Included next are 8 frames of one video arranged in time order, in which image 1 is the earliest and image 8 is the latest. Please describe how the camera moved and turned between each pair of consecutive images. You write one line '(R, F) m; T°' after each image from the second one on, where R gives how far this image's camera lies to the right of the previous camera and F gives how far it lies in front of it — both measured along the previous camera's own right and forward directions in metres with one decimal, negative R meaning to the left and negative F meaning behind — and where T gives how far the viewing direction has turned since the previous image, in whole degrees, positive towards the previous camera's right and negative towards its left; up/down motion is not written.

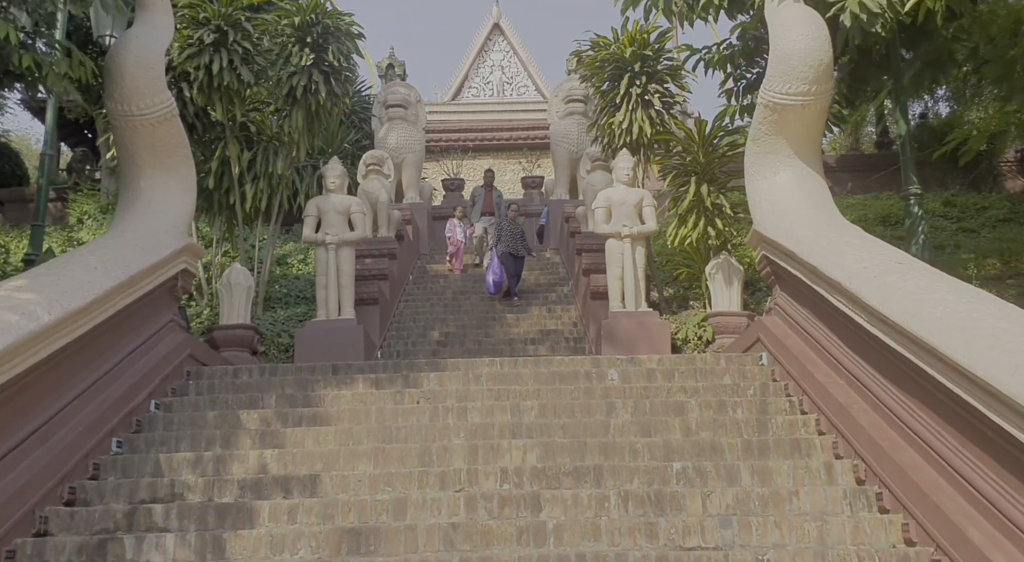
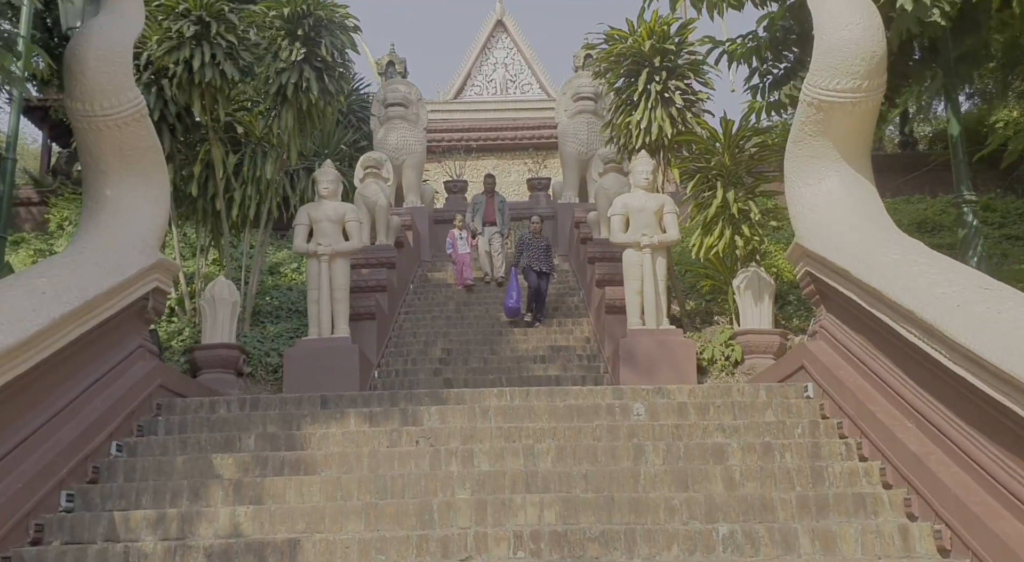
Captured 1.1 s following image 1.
(-0.1, +0.8) m; 0°
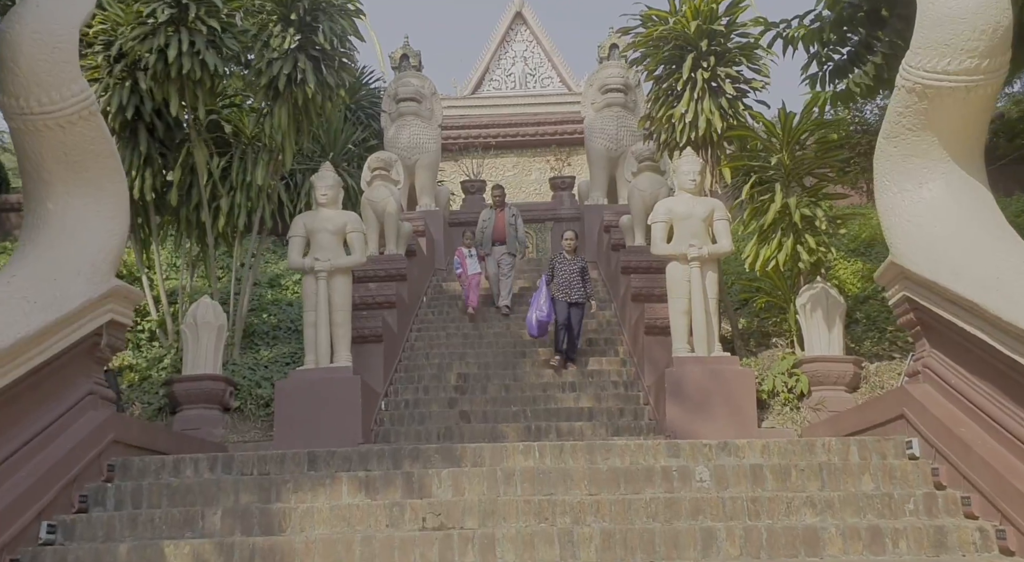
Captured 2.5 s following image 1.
(-0.1, +1.2) m; -1°
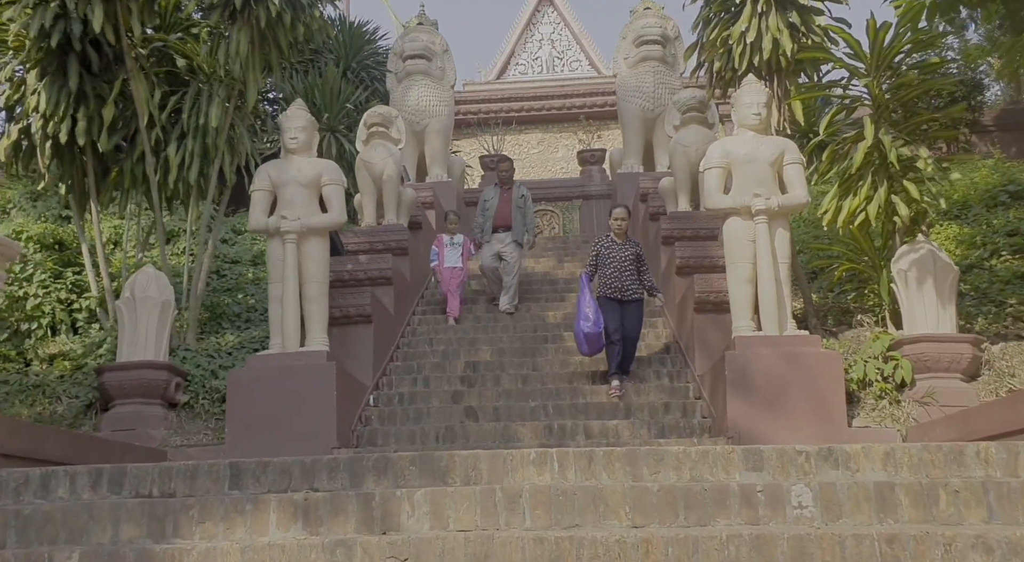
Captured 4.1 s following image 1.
(+0.1, +1.6) m; -2°
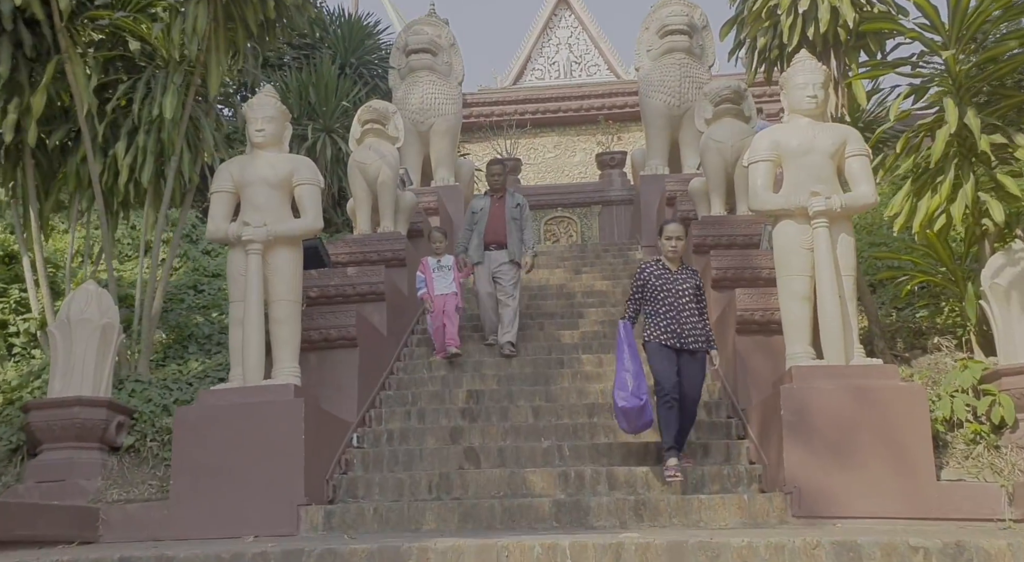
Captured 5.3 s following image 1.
(+0.1, +1.0) m; -1°
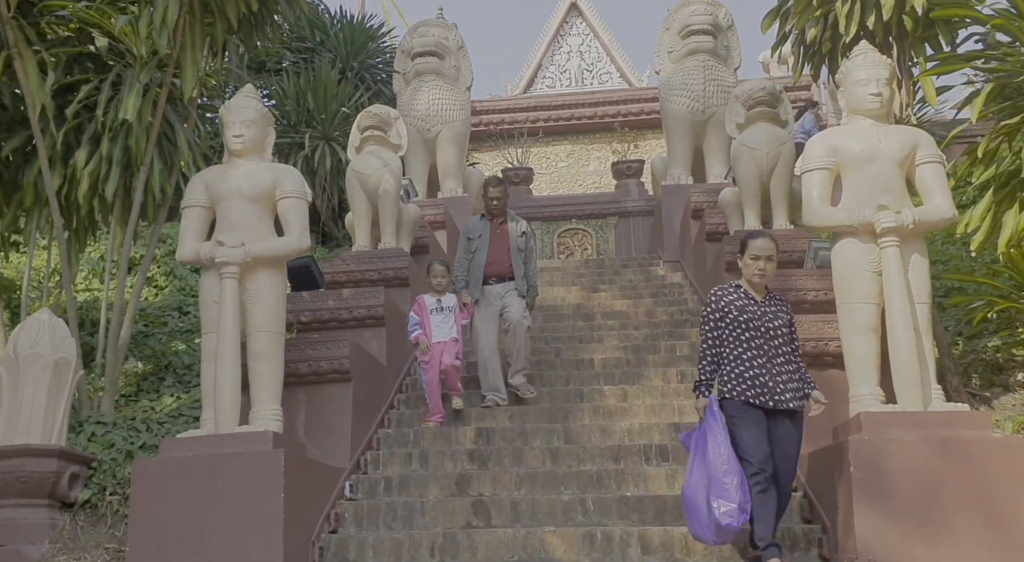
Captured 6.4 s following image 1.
(0.0, +0.7) m; -1°
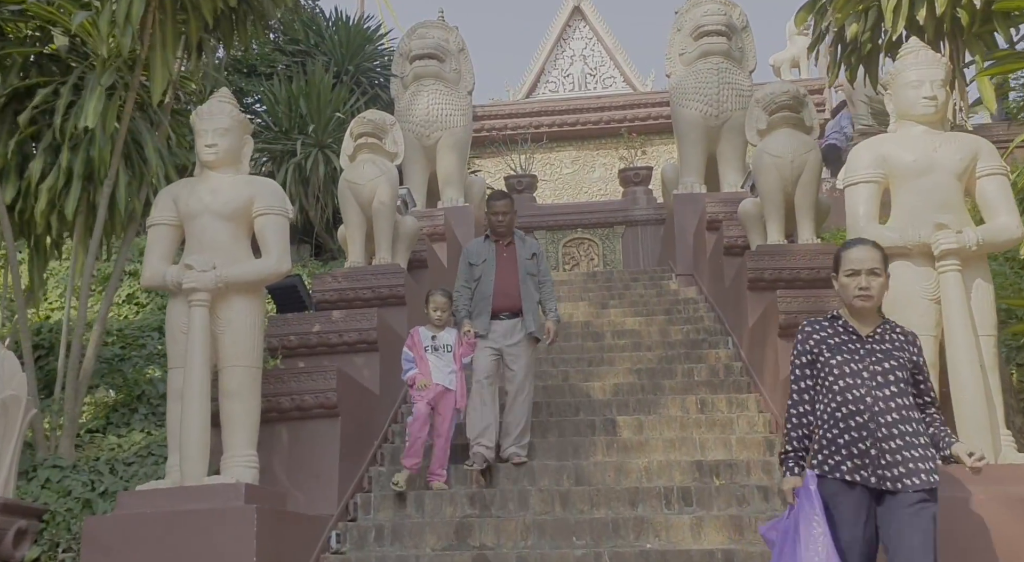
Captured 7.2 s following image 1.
(0.0, +0.5) m; 0°
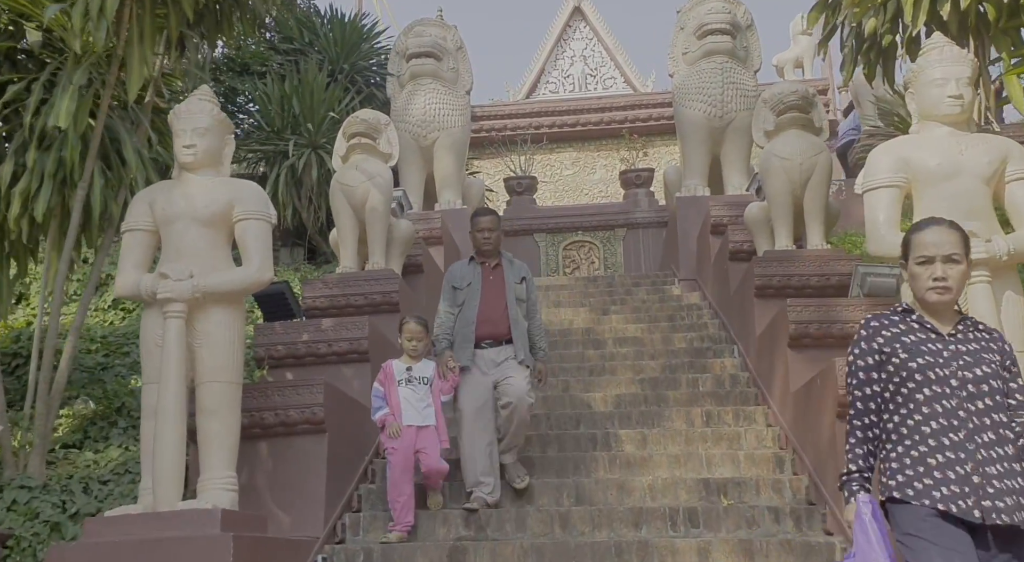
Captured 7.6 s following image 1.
(0.0, +0.3) m; 0°
